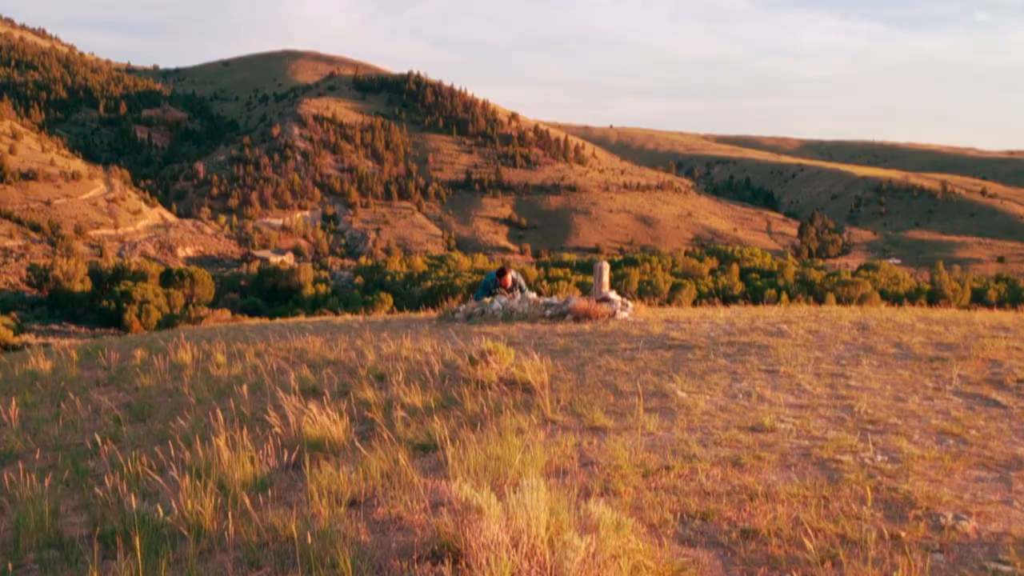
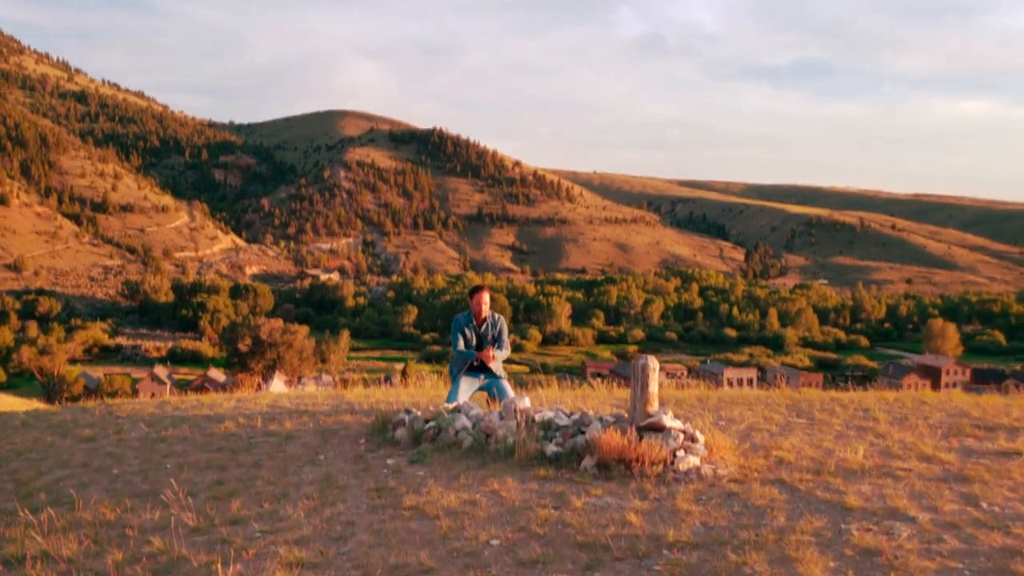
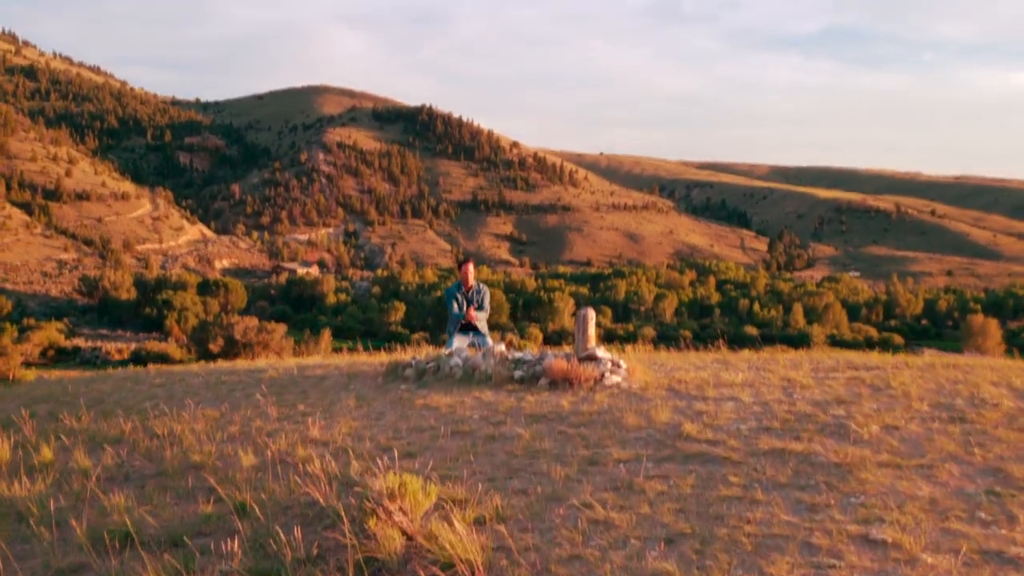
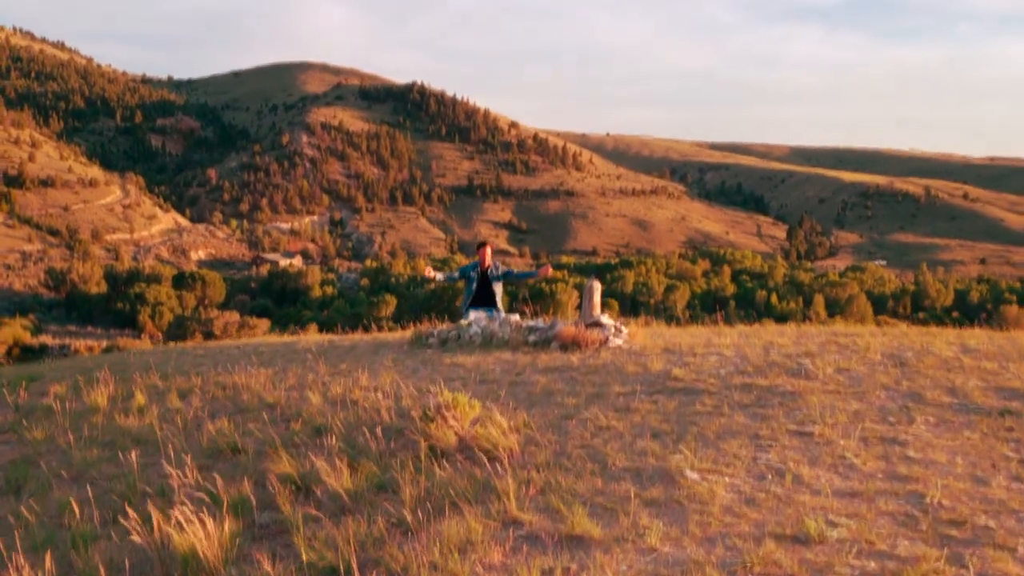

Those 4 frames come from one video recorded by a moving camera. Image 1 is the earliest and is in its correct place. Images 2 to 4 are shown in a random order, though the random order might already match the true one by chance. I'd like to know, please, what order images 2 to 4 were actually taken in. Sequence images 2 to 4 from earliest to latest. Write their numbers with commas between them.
4, 3, 2
